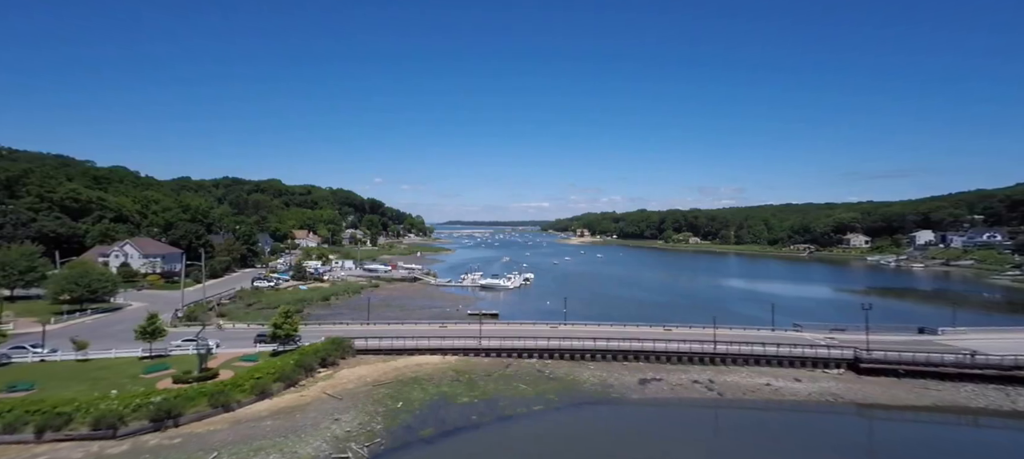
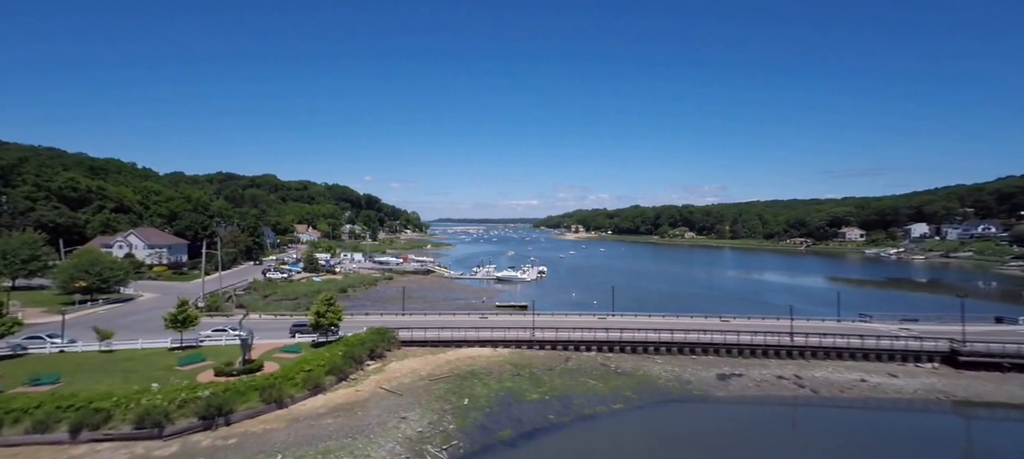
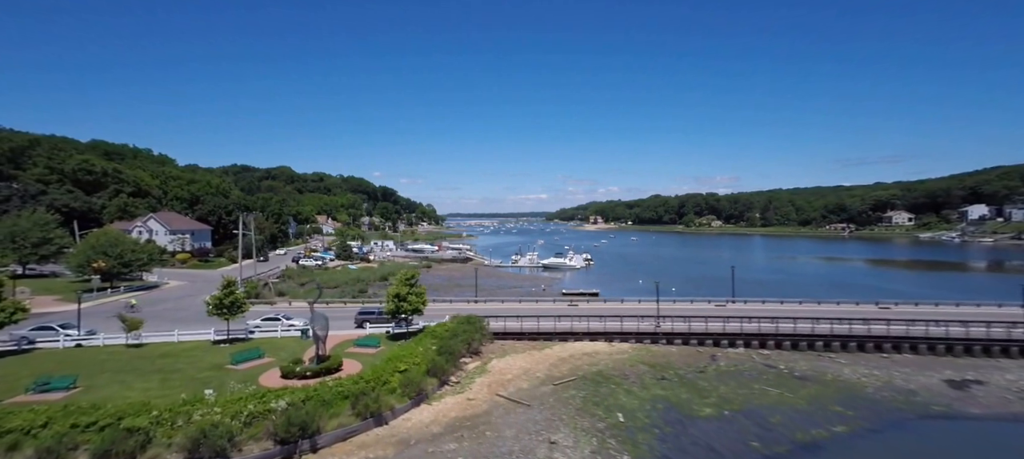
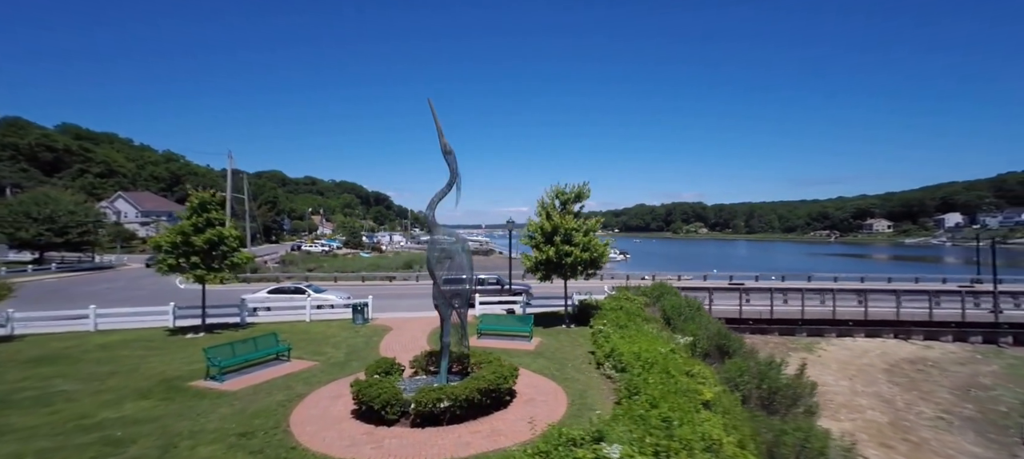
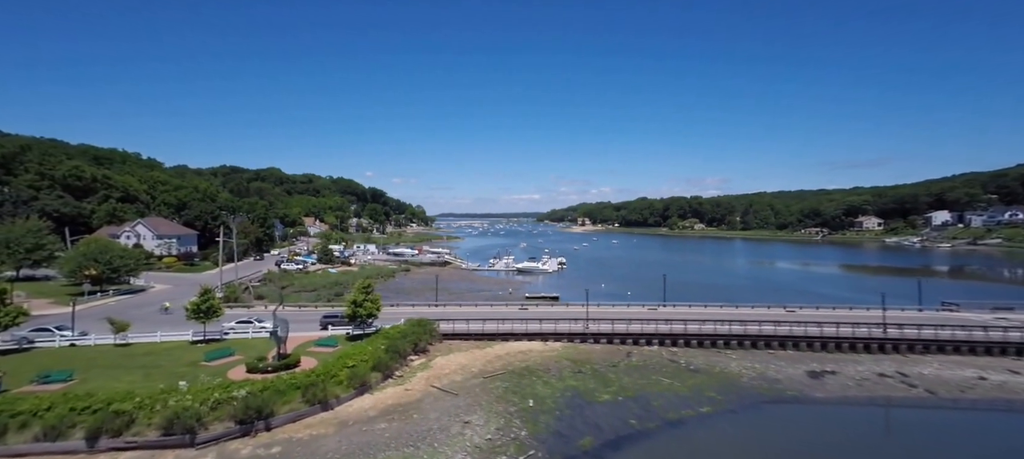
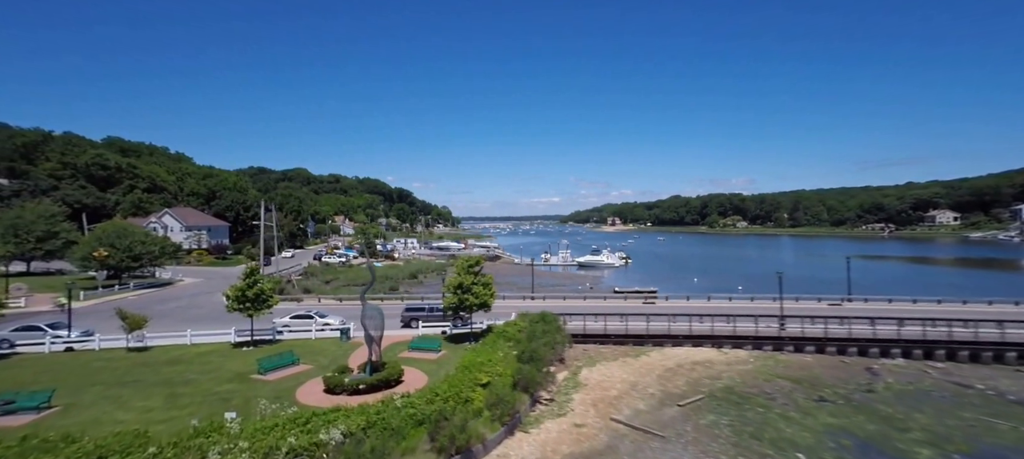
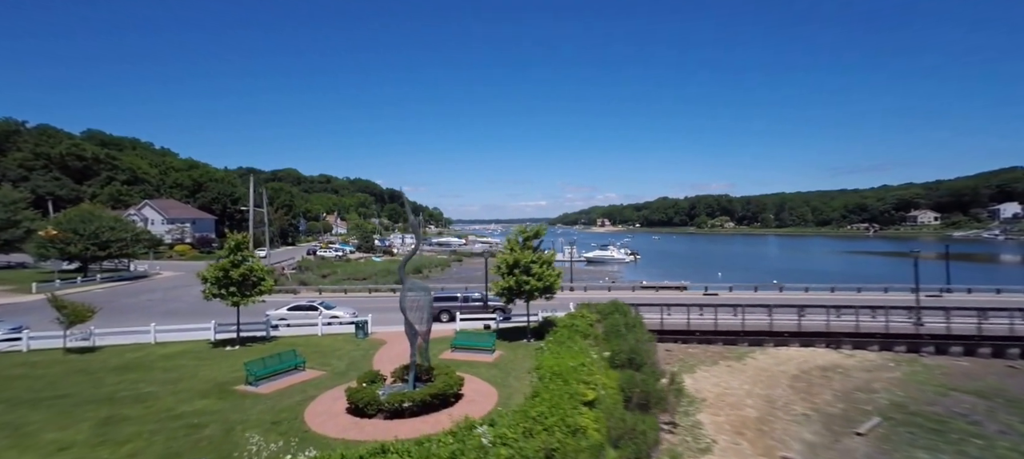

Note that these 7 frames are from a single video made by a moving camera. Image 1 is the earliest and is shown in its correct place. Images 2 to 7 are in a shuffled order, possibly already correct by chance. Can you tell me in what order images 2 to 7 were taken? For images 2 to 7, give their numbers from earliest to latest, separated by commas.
2, 5, 3, 6, 7, 4
